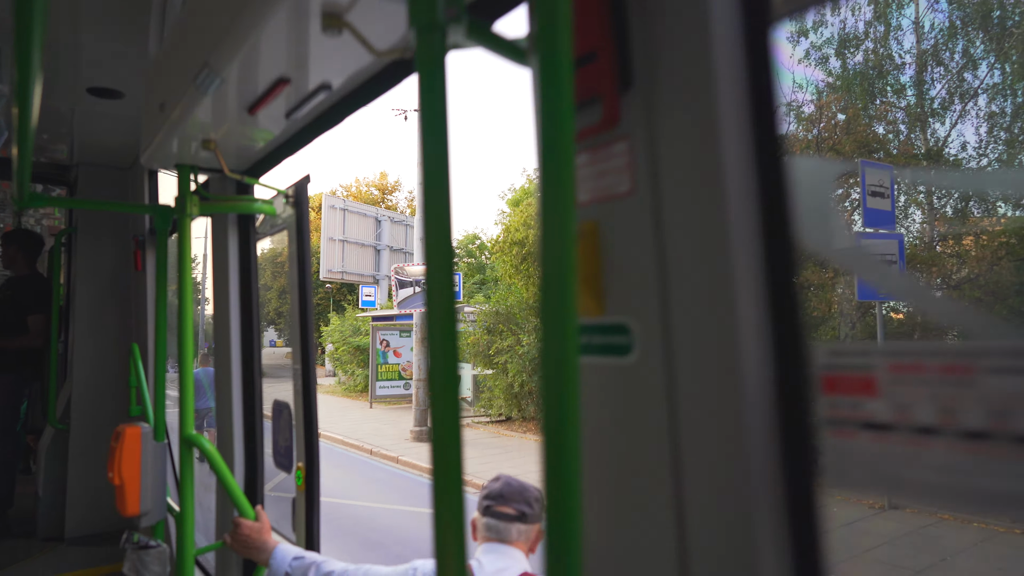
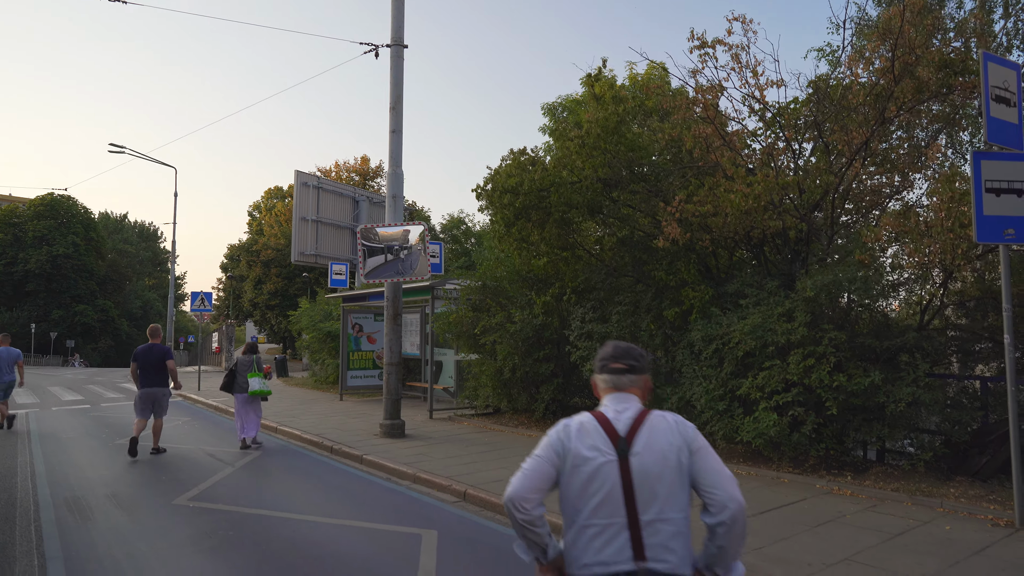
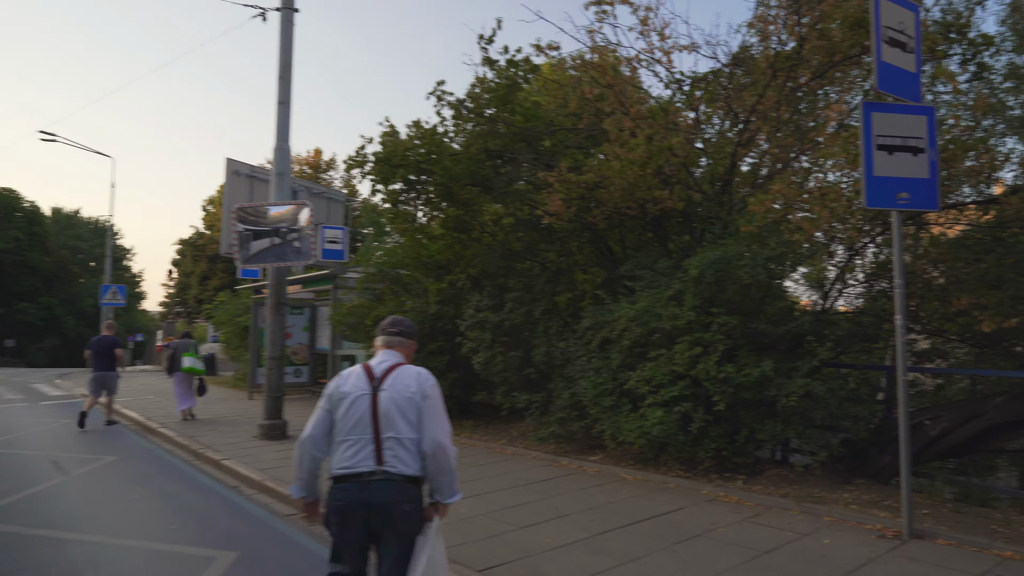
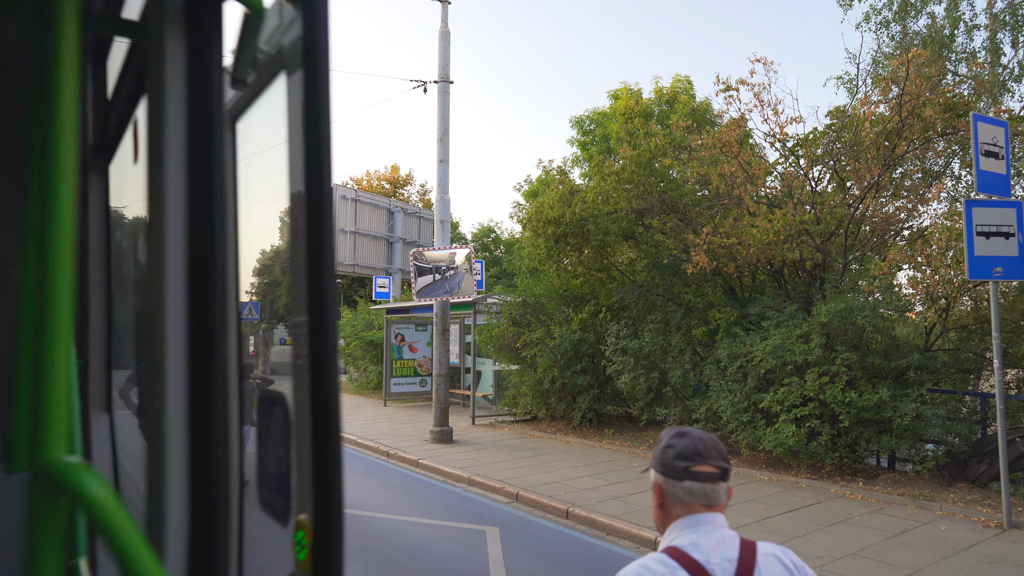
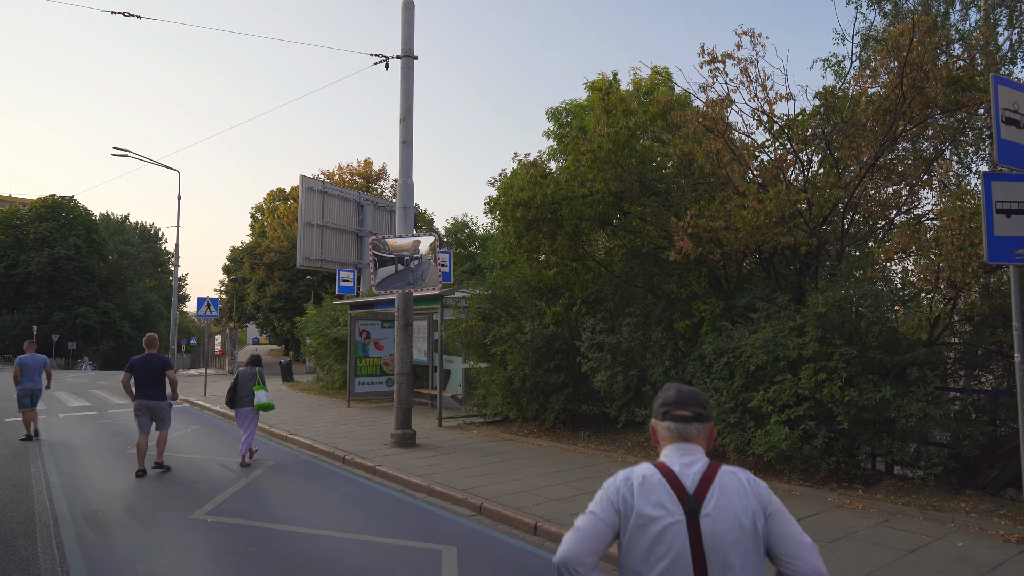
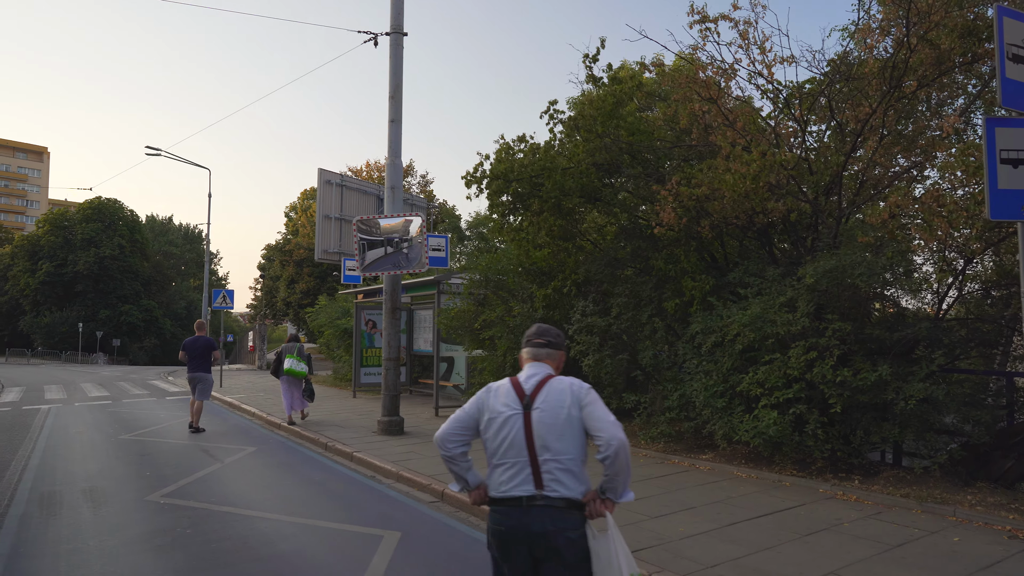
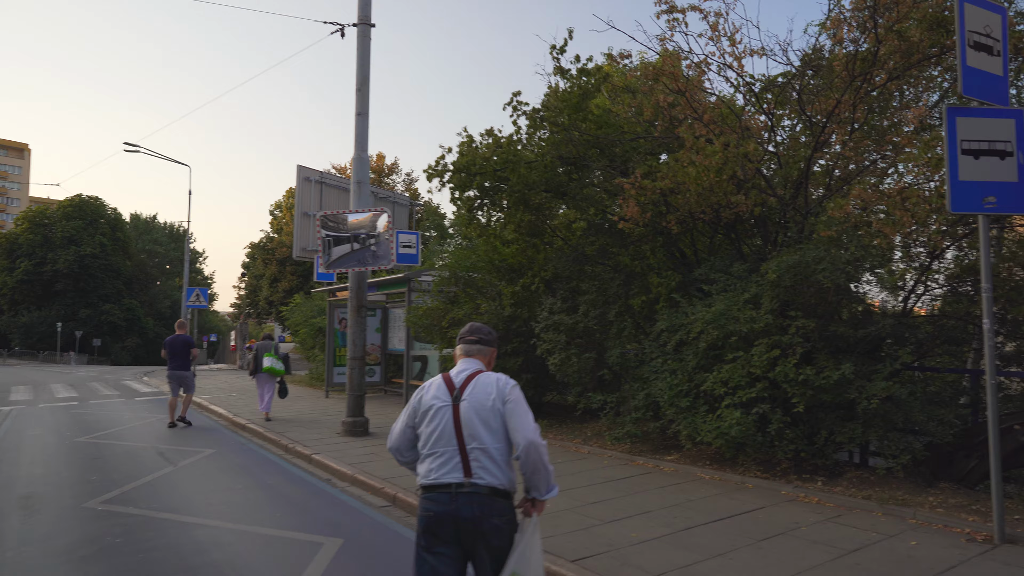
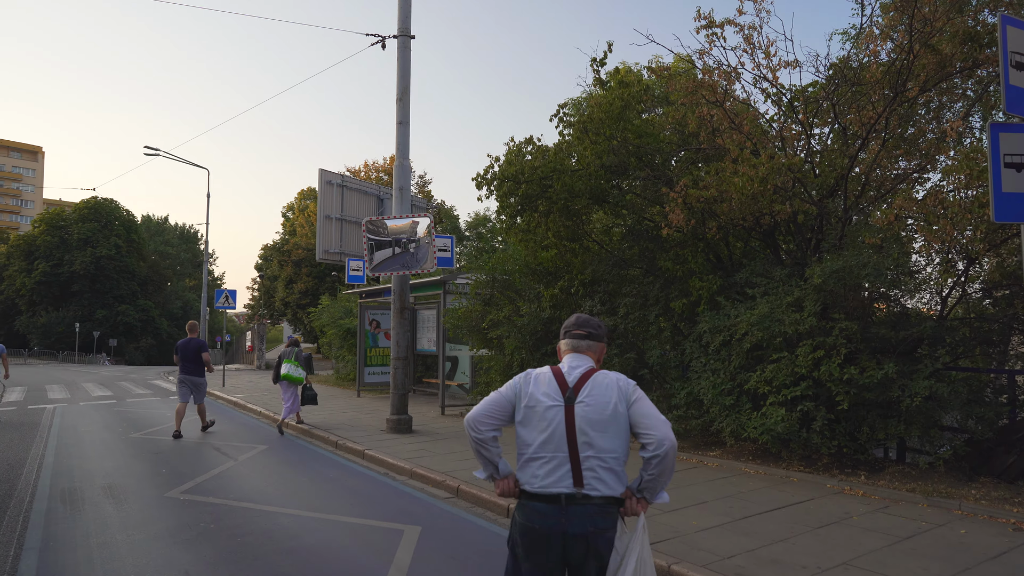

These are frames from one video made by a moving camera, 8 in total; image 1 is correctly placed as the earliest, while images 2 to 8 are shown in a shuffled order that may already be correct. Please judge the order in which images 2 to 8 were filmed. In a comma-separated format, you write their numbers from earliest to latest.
4, 5, 2, 8, 6, 7, 3
